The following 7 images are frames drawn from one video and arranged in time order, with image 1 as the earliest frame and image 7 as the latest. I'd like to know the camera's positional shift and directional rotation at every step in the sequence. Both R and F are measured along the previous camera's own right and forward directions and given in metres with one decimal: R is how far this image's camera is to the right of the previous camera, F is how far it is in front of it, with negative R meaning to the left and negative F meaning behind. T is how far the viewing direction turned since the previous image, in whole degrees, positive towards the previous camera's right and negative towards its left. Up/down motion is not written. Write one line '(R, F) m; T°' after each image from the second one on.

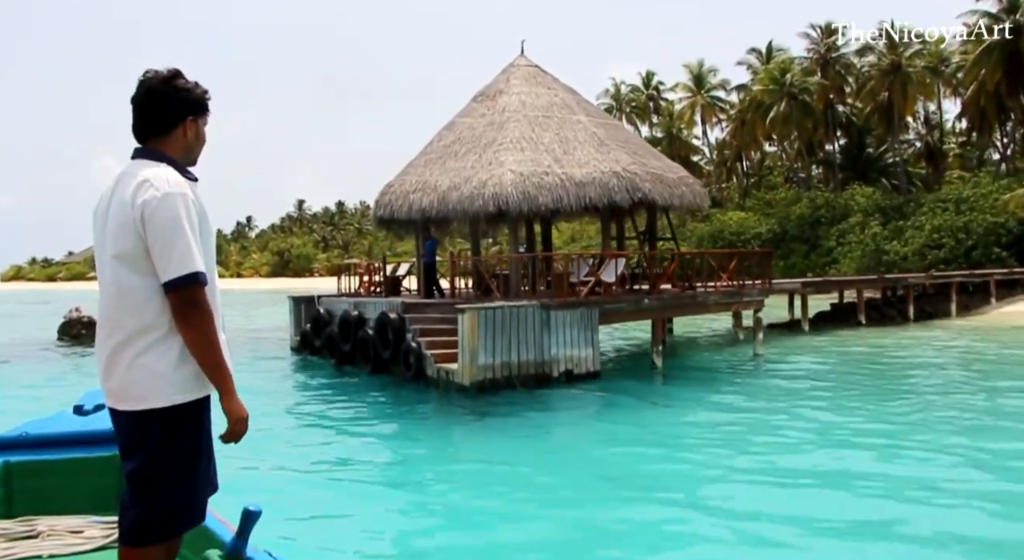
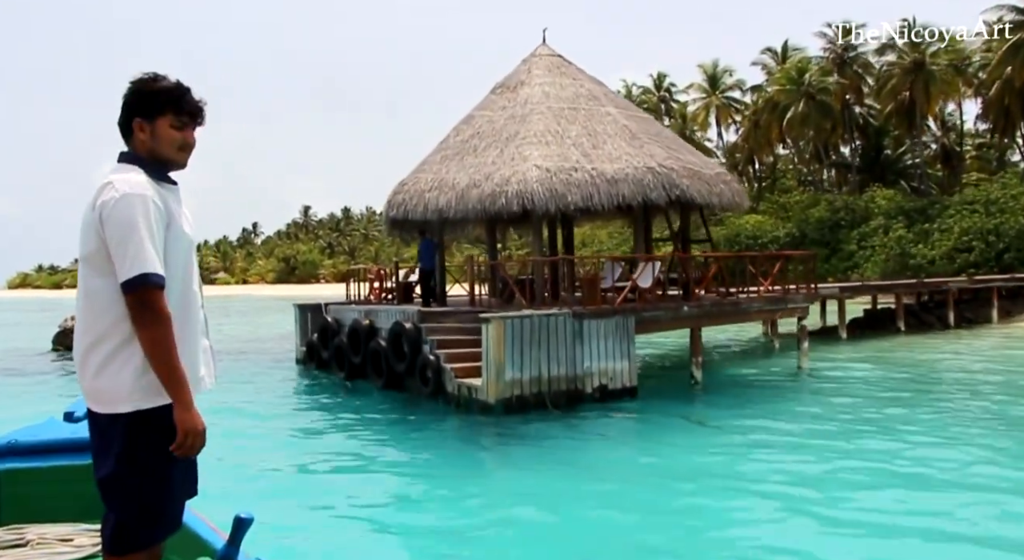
(-0.3, +1.3) m; 0°
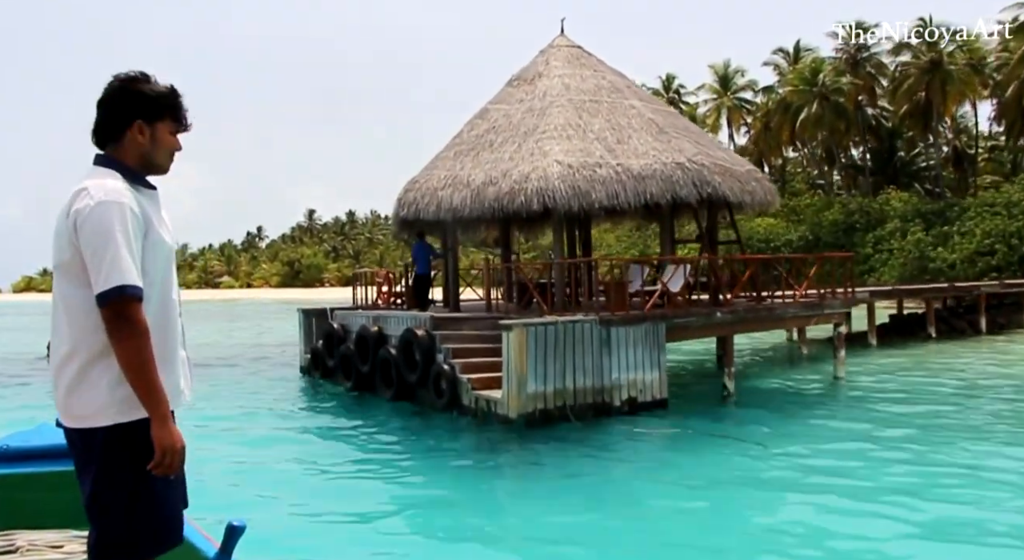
(-0.2, +0.9) m; 0°
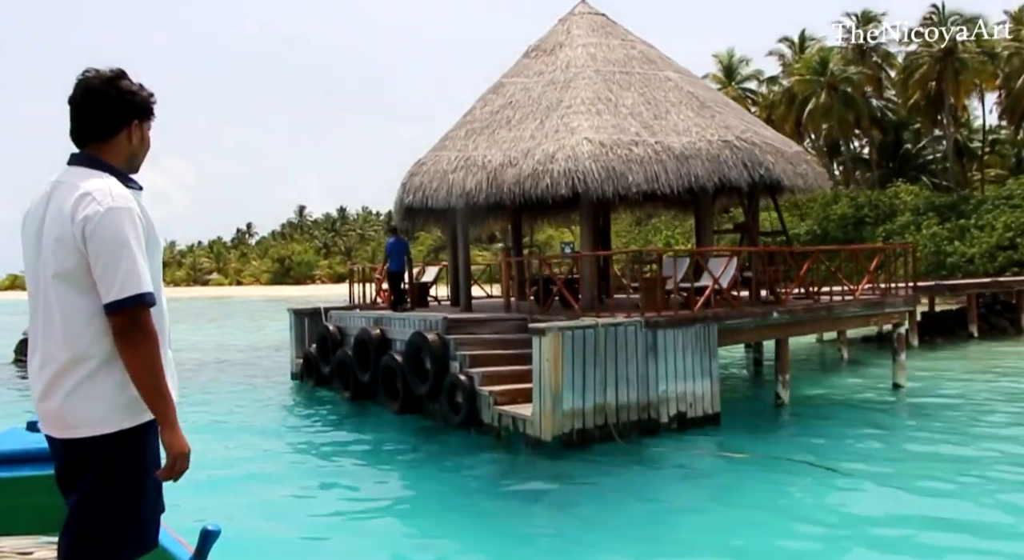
(-0.4, +1.7) m; +1°
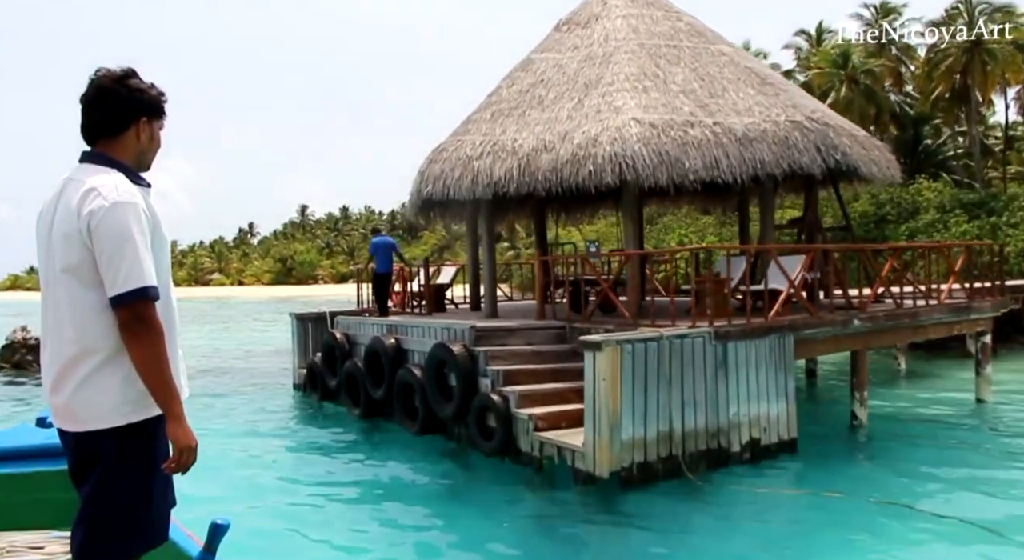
(-0.4, +1.5) m; 0°
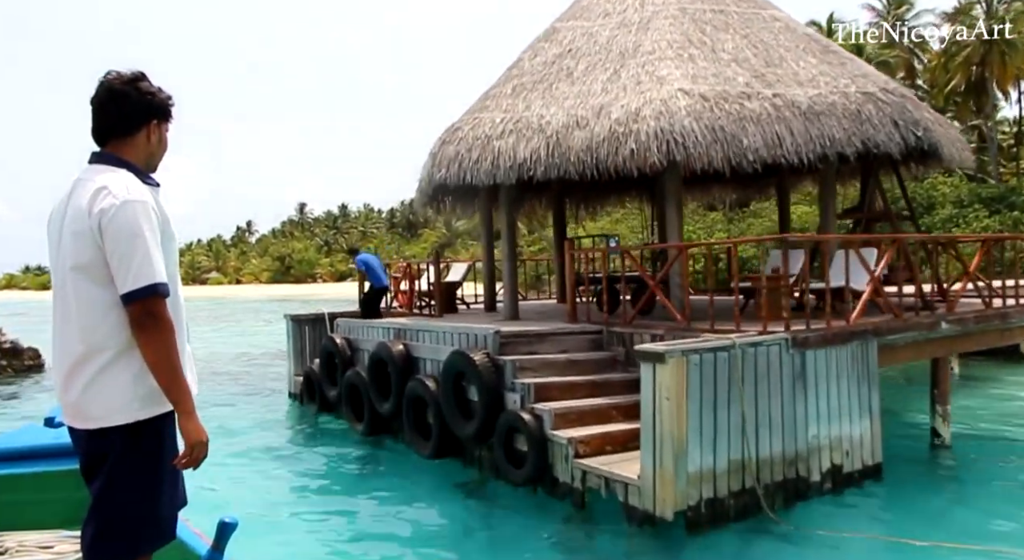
(-0.3, +1.3) m; 0°
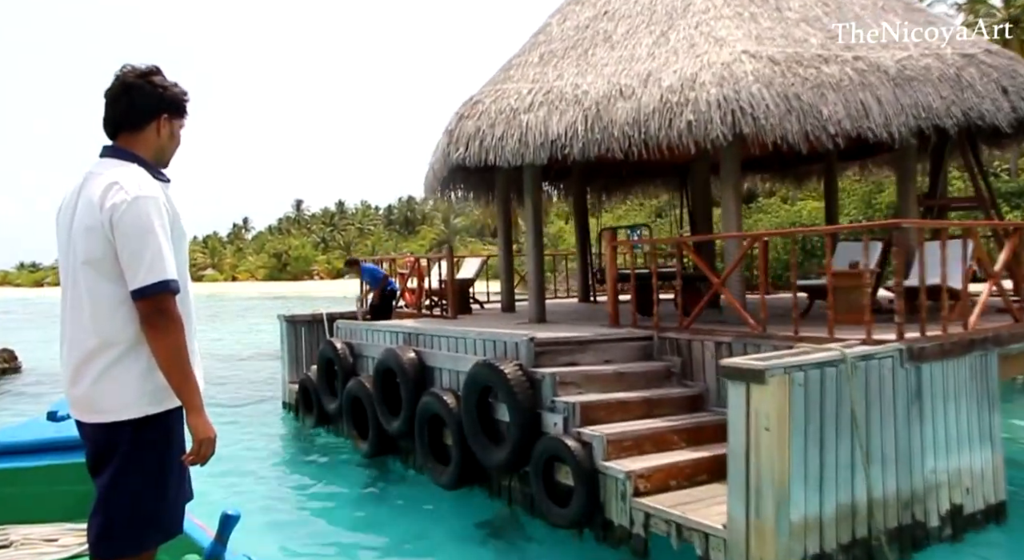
(-0.3, +1.3) m; 0°
